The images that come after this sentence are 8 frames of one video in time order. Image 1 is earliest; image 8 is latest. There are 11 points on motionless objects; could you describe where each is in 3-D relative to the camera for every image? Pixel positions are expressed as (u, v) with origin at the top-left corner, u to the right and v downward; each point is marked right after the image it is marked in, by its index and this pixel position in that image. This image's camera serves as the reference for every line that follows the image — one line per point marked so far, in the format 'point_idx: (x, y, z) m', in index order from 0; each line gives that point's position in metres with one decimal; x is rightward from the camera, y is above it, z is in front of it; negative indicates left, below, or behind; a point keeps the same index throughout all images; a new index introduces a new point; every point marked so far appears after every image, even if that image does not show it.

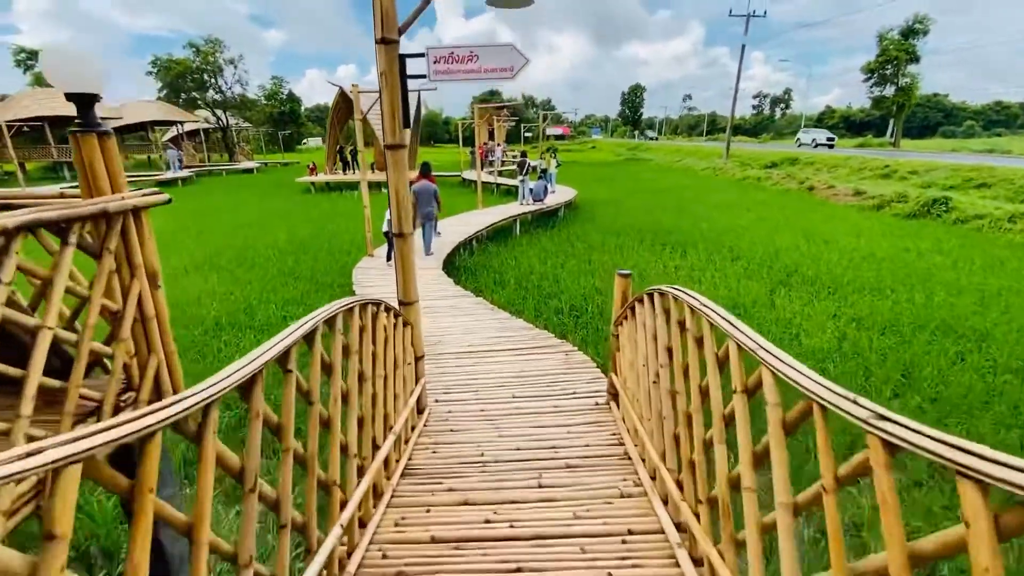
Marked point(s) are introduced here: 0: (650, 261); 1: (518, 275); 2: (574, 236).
0: (+2.2, +0.4, +7.9) m
1: (+0.1, +0.2, +7.0) m
2: (+1.2, +1.0, +9.5) m
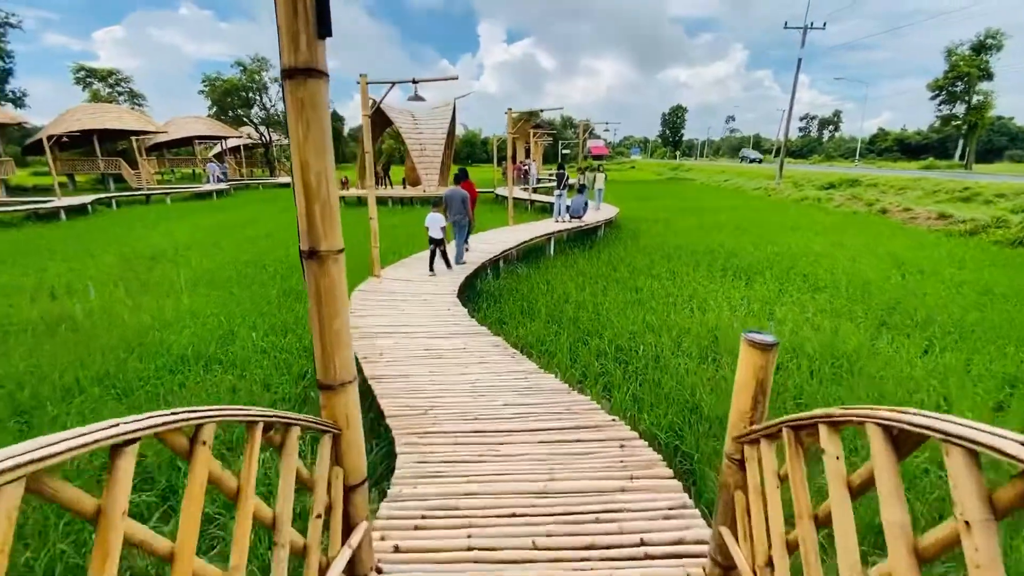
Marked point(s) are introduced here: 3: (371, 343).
0: (+2.7, 0.0, +6.6) m
1: (+0.5, -0.2, +5.8) m
2: (+1.8, +0.5, +8.3) m
3: (-1.0, -0.4, +3.6) m
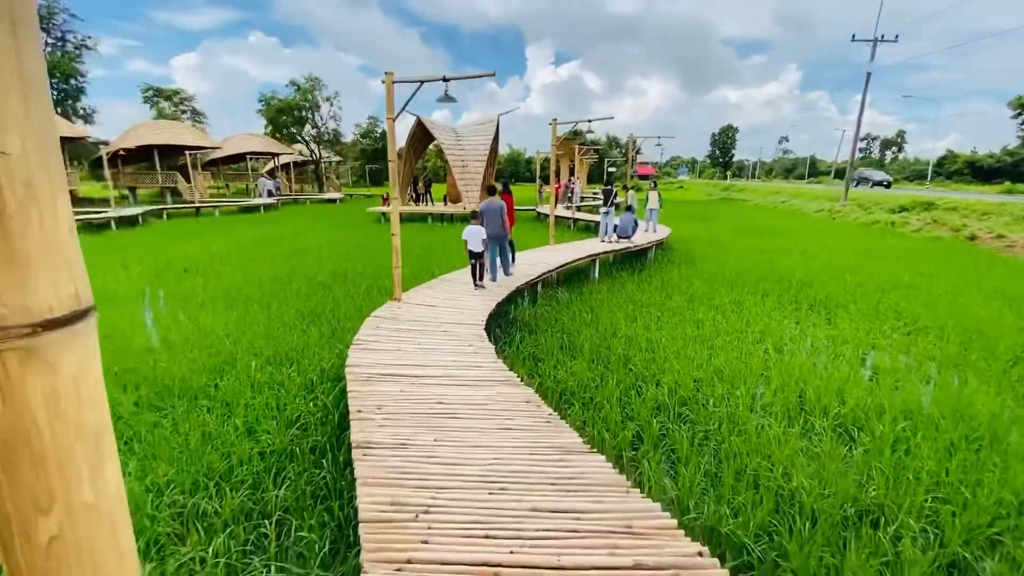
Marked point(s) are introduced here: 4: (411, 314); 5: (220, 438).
0: (+3.1, -0.4, +5.6) m
1: (+0.8, -0.5, +5.0) m
2: (+2.4, 0.0, +7.3) m
3: (-0.8, -0.6, +2.9) m
4: (-0.9, -0.2, +4.4) m
5: (-1.9, -1.0, +3.2) m
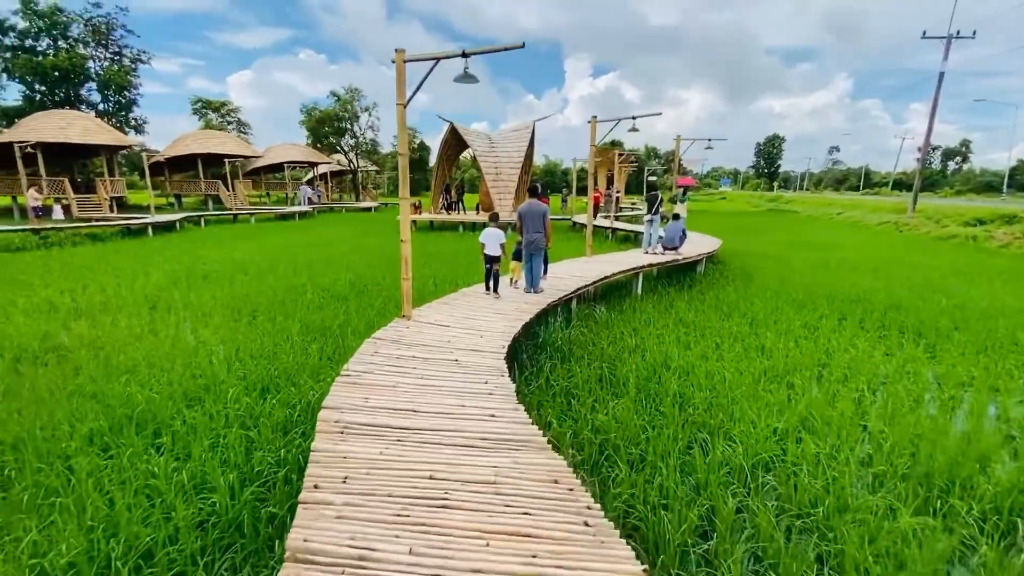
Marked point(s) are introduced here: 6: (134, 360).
0: (+3.4, -0.7, +4.5) m
1: (+1.1, -0.7, +4.1) m
2: (+2.8, -0.2, +6.4) m
3: (-0.7, -0.7, +2.1) m
4: (-0.7, -0.4, +3.6) m
5: (-1.8, -1.1, +2.5) m
6: (-3.5, -0.7, +4.5) m
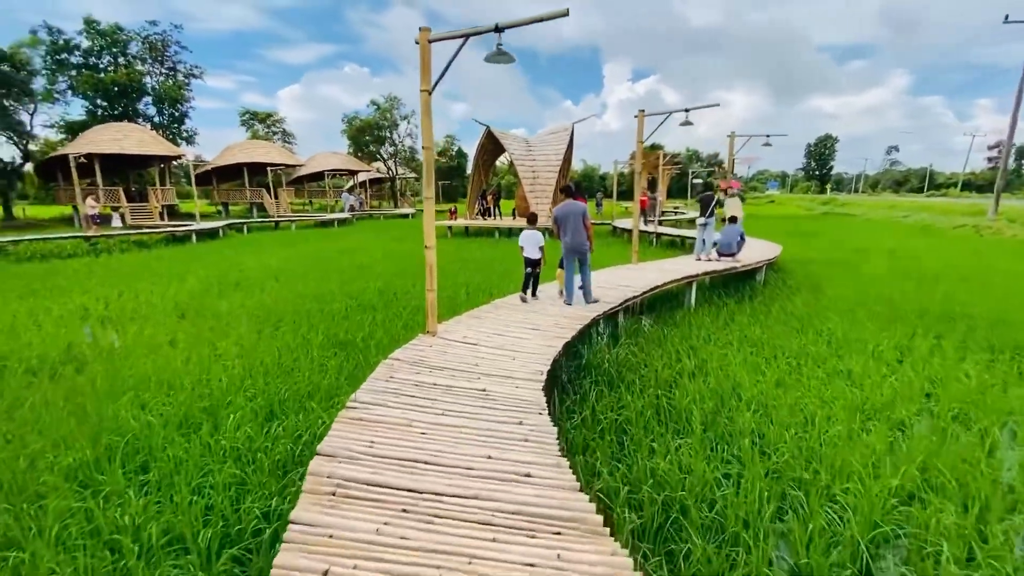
0: (+3.7, -0.8, +3.7) m
1: (+1.4, -0.8, +3.4) m
2: (+3.2, -0.4, +5.6) m
3: (-0.6, -0.8, +1.6) m
4: (-0.4, -0.5, +3.1) m
5: (-1.6, -1.1, +2.0) m
6: (-3.1, -0.8, +4.2) m
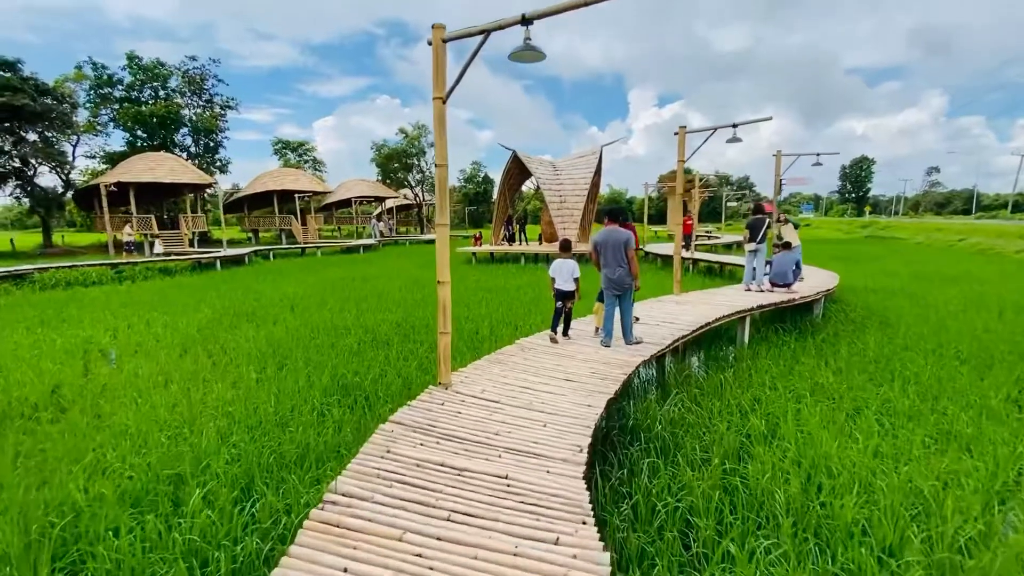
0: (+3.9, -1.1, +2.8) m
1: (+1.5, -1.0, +2.7) m
2: (+3.5, -0.7, +4.8) m
3: (-0.5, -0.9, +1.0) m
4: (-0.3, -0.7, +2.5) m
5: (-1.5, -1.3, +1.4) m
6: (-2.9, -1.0, +3.7) m
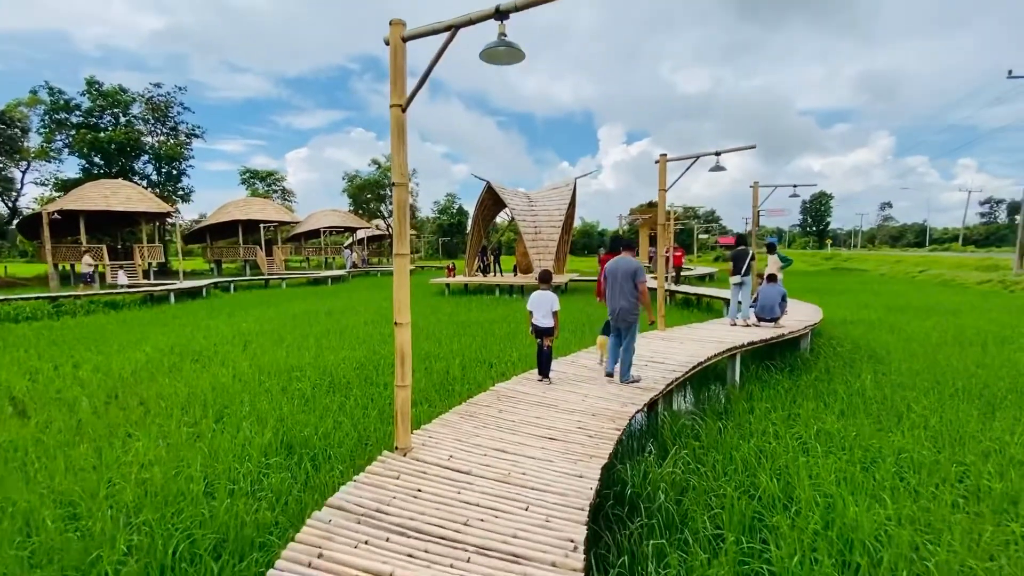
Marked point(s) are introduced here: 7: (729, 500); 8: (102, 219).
0: (+3.7, -1.3, +2.5) m
1: (+1.4, -1.2, +2.2) m
2: (+3.3, -1.0, +4.4) m
3: (-0.6, -1.0, +0.4) m
4: (-0.4, -0.9, +2.0) m
5: (-1.6, -1.4, +0.8) m
6: (-3.1, -1.3, +3.0) m
7: (+1.2, -1.1, +2.7) m
8: (-16.5, +2.8, +19.6) m
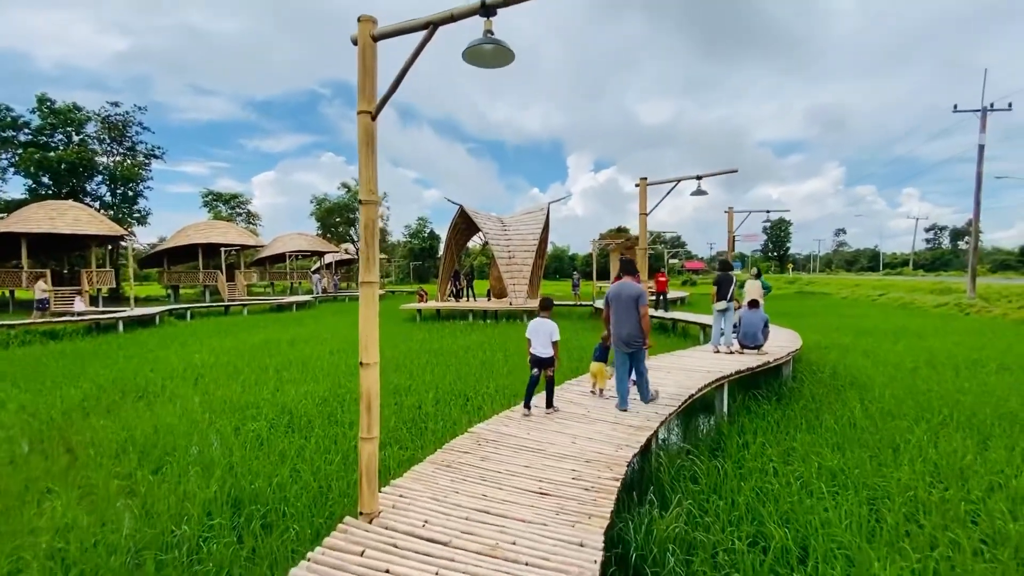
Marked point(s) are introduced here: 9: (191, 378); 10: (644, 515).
0: (+3.7, -1.4, +2.4) m
1: (+1.4, -1.3, +1.9) m
2: (+3.1, -1.3, +4.2) m
3: (-0.5, -1.0, 0.0) m
4: (-0.4, -1.0, +1.6) m
5: (-1.5, -1.5, +0.3) m
6: (-3.2, -1.5, +2.4) m
7: (+1.1, -1.3, +2.4) m
8: (-17.5, +1.7, +18.4) m
9: (-4.8, -1.3, +7.4) m
10: (+0.7, -1.2, +2.7) m
